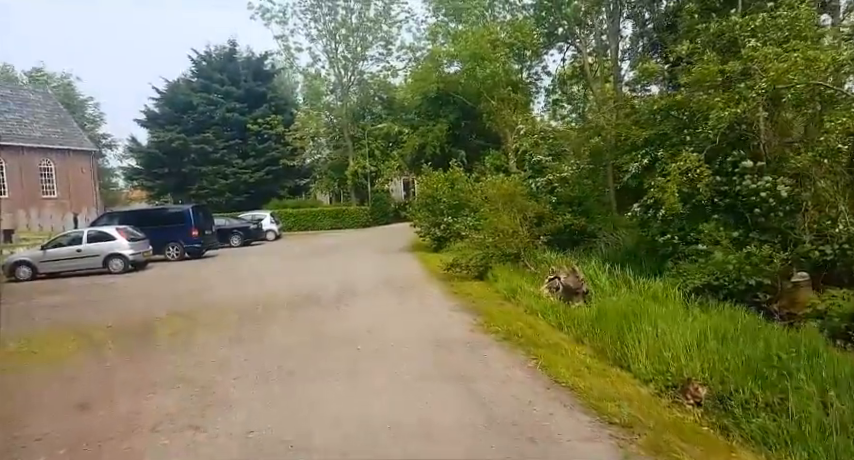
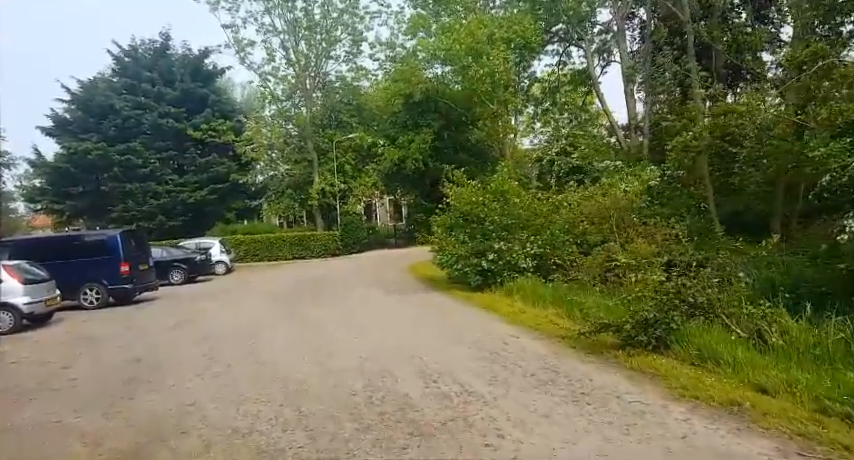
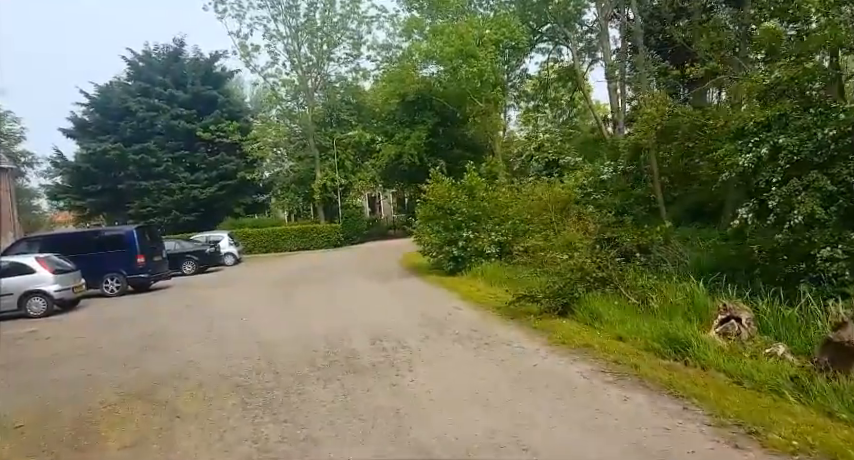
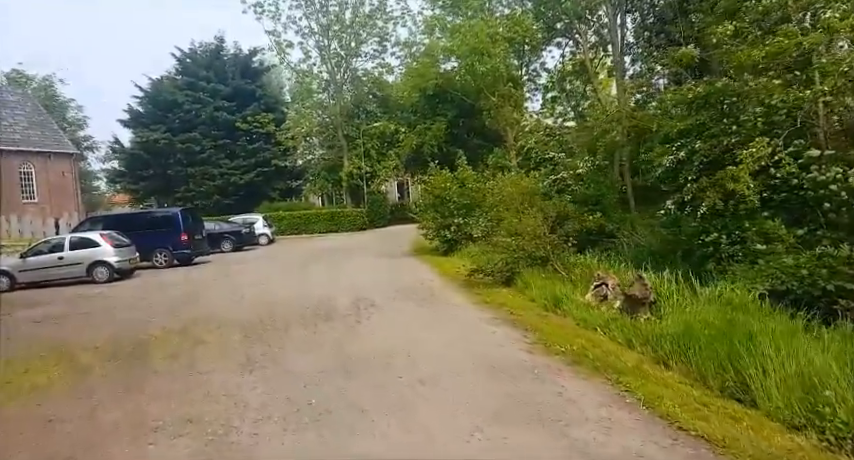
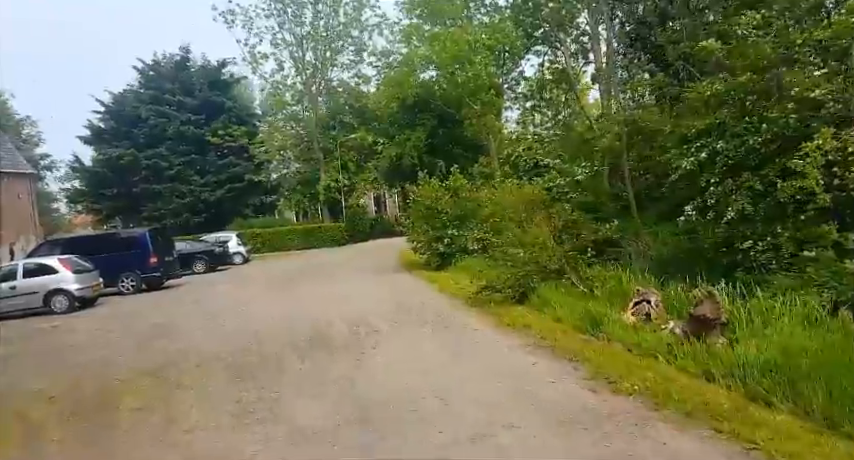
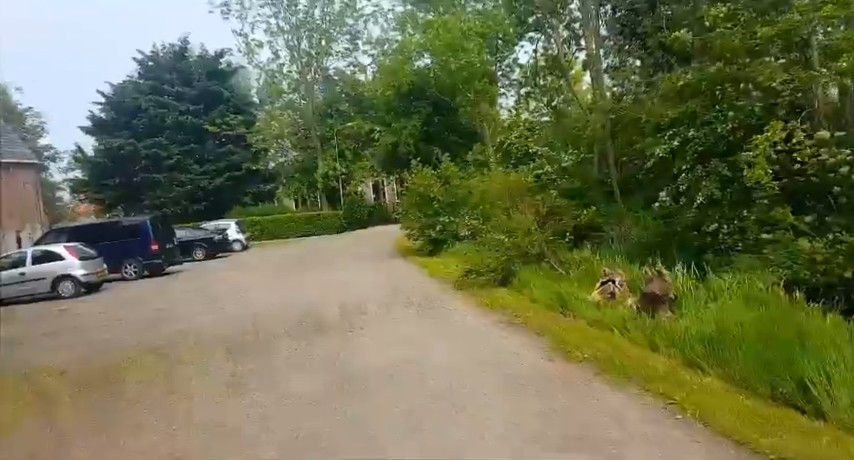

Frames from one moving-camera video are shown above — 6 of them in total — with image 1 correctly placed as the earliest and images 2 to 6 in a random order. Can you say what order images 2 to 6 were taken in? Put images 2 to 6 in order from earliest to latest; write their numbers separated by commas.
4, 6, 5, 3, 2
